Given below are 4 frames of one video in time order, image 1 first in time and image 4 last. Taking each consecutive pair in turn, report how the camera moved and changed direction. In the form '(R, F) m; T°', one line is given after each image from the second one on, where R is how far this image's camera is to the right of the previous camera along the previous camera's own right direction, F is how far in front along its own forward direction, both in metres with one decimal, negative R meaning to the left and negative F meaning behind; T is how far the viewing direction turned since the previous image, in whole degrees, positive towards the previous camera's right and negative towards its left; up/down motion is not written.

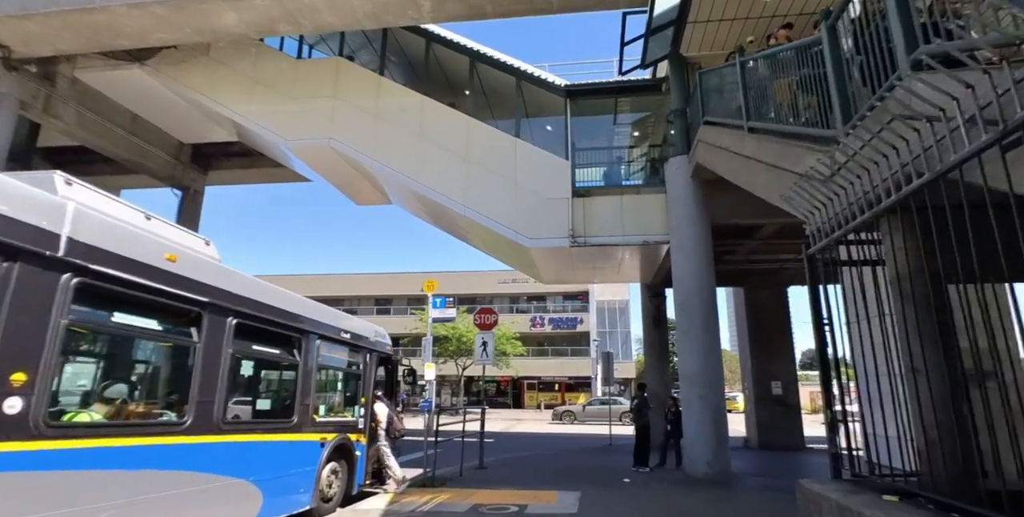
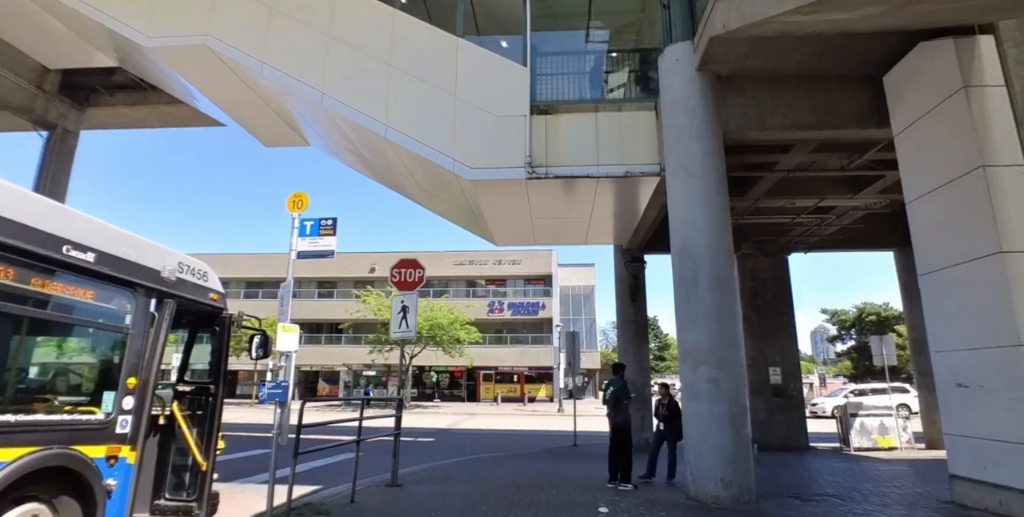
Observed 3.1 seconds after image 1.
(+0.5, +3.2) m; +4°
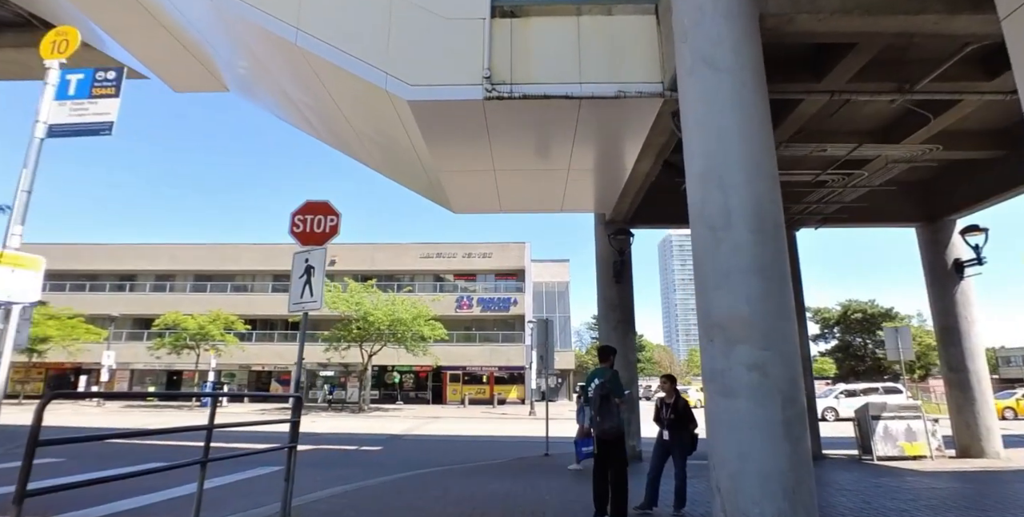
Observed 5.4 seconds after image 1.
(+0.3, +2.3) m; +3°
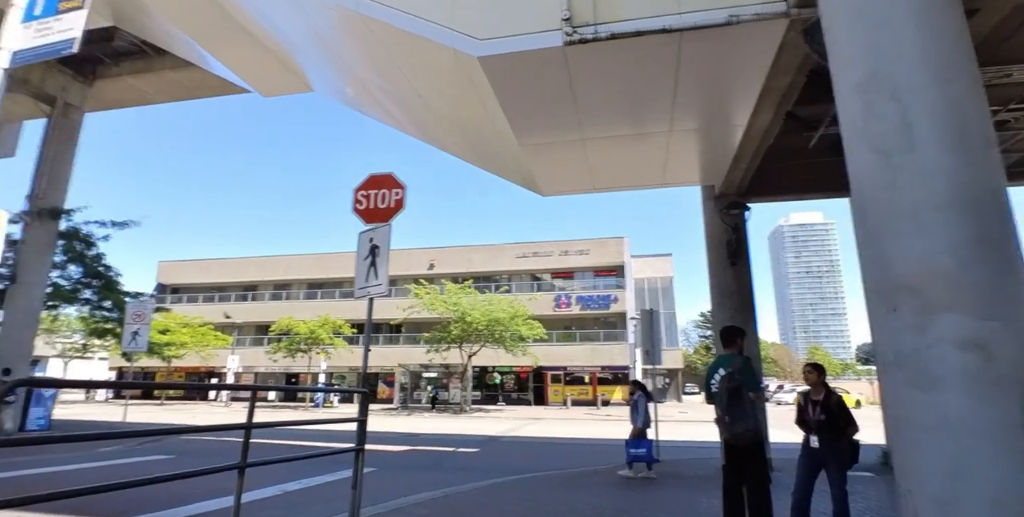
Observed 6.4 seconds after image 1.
(0.0, +0.9) m; -11°
